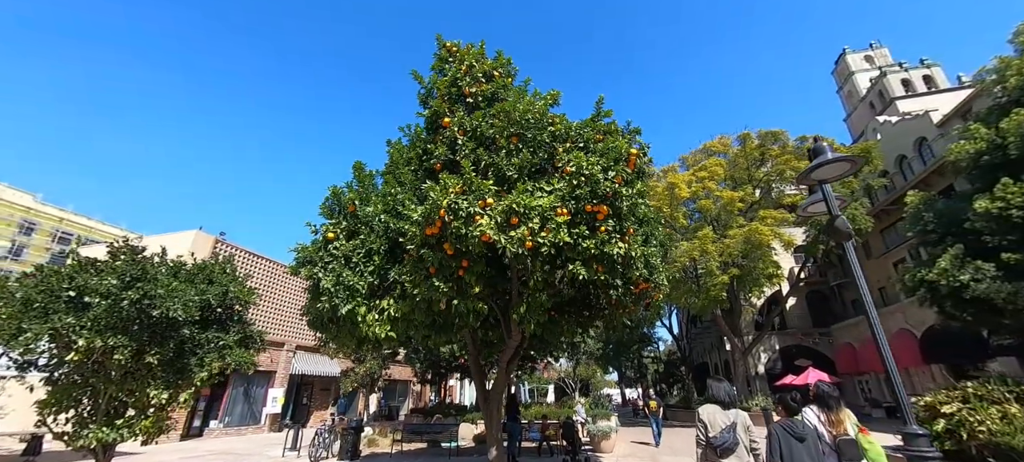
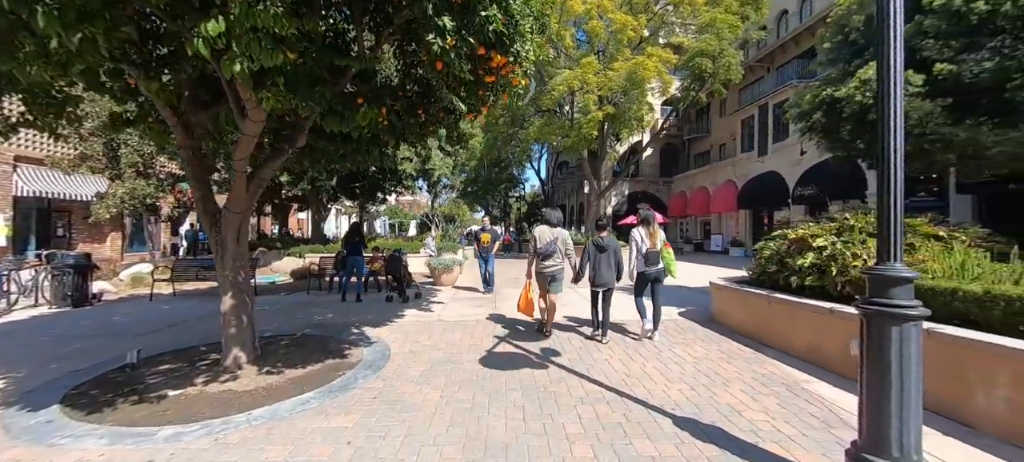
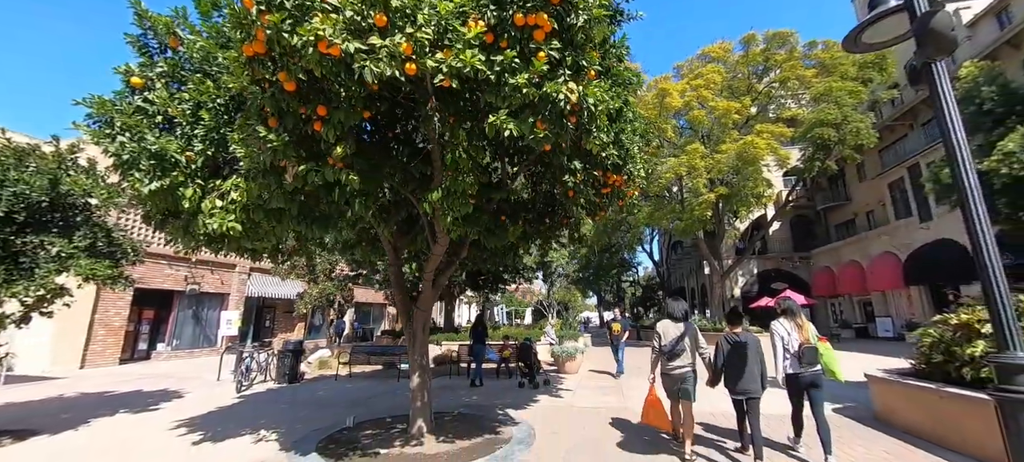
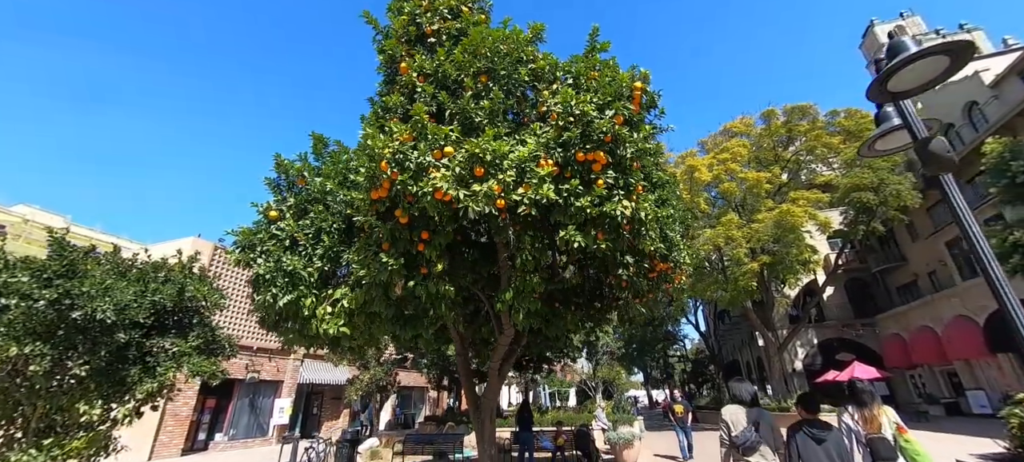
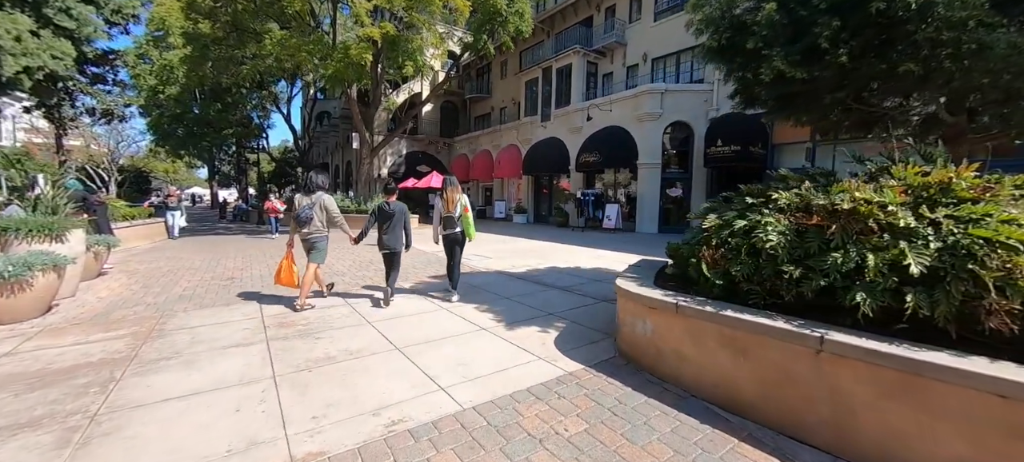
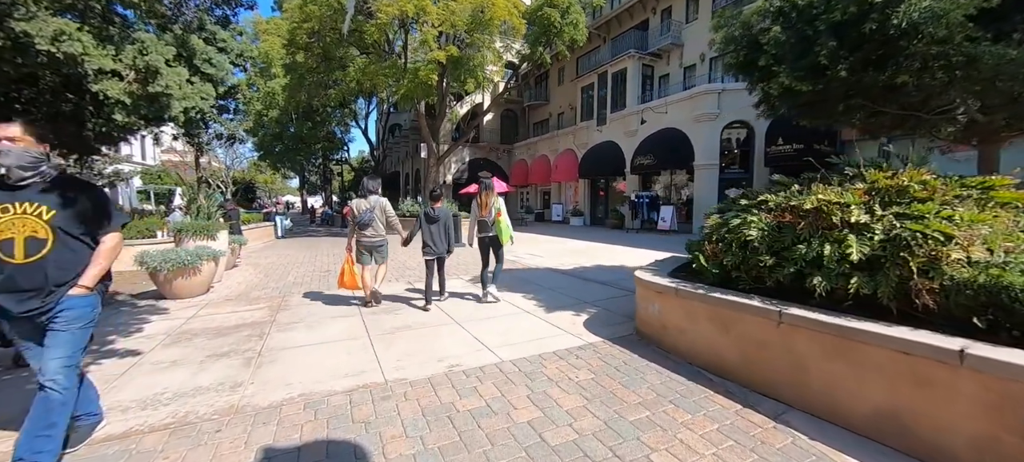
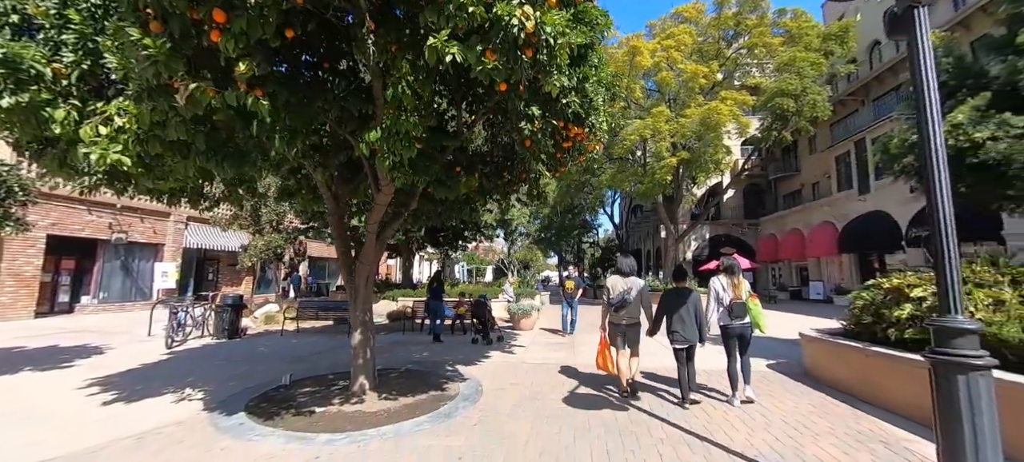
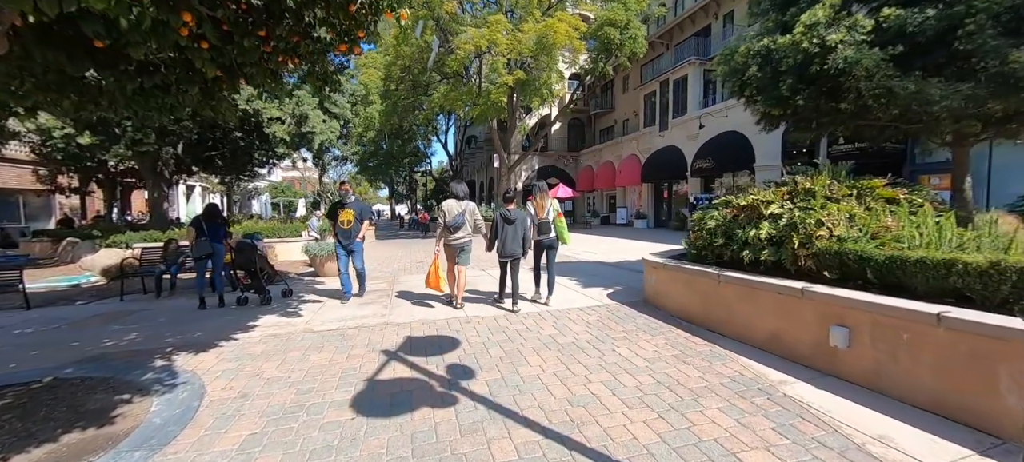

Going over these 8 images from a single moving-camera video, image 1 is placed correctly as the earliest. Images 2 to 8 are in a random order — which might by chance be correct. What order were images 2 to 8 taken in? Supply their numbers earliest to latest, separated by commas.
4, 3, 7, 2, 8, 6, 5
